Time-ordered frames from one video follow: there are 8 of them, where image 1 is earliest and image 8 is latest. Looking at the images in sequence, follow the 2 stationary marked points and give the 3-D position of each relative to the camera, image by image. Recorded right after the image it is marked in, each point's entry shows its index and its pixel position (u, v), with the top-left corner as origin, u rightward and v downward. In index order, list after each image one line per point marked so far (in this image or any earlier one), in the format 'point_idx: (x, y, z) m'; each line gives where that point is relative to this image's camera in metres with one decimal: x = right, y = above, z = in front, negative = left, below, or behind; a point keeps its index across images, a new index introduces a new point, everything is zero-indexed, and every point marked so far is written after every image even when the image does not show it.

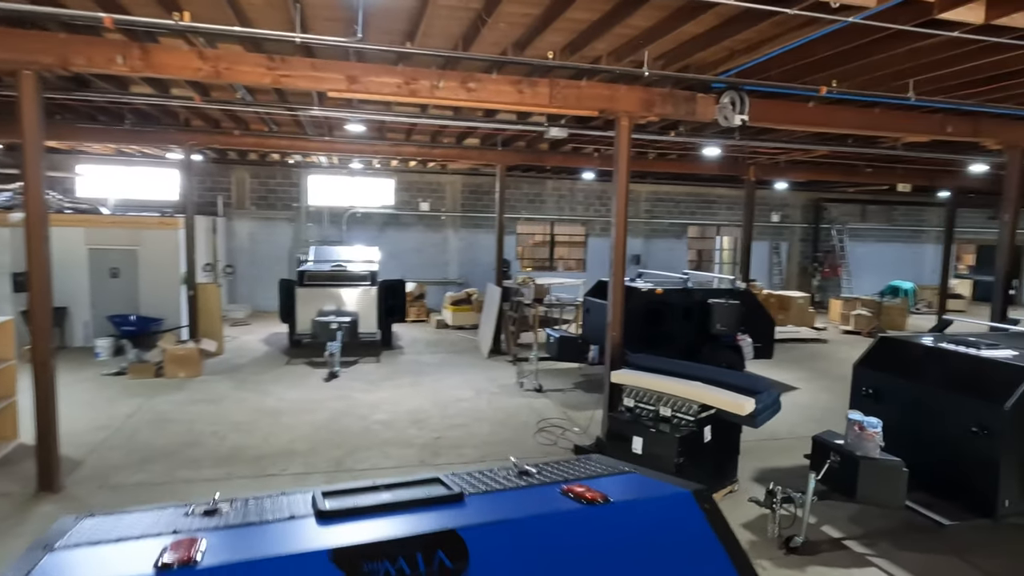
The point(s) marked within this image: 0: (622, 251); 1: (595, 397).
0: (+0.8, +0.3, +4.5) m
1: (+0.8, -1.1, +6.0) m
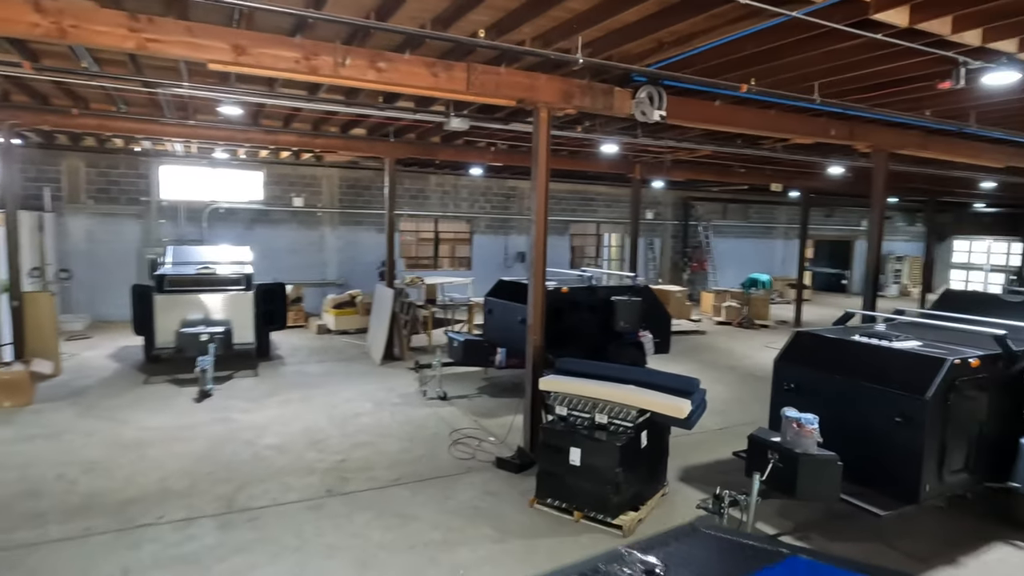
0: (+0.2, +0.3, +4.2) m
1: (-0.1, -1.1, +5.8) m
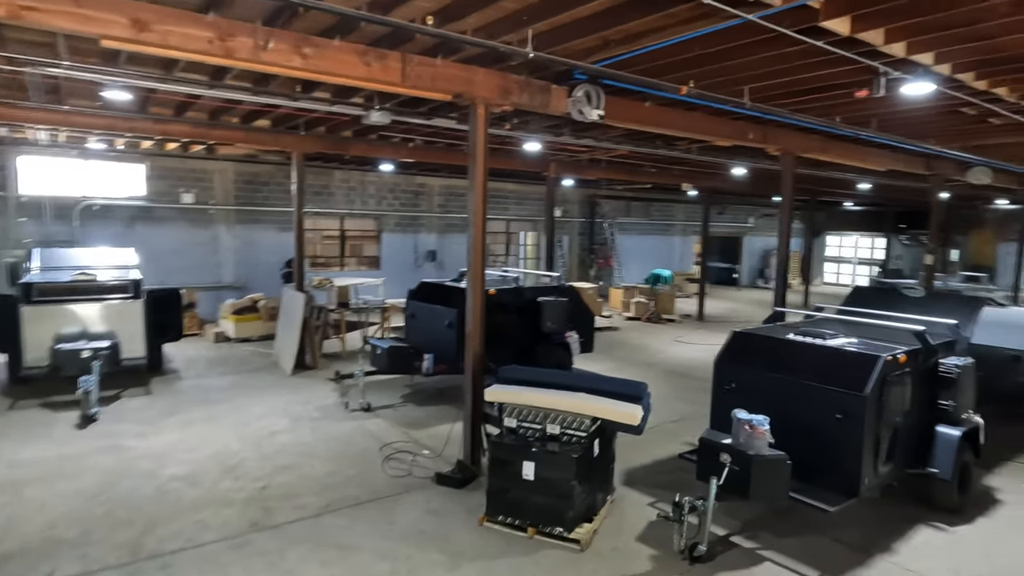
0: (-0.2, +0.2, +4.0) m
1: (-0.7, -1.1, +5.5) m
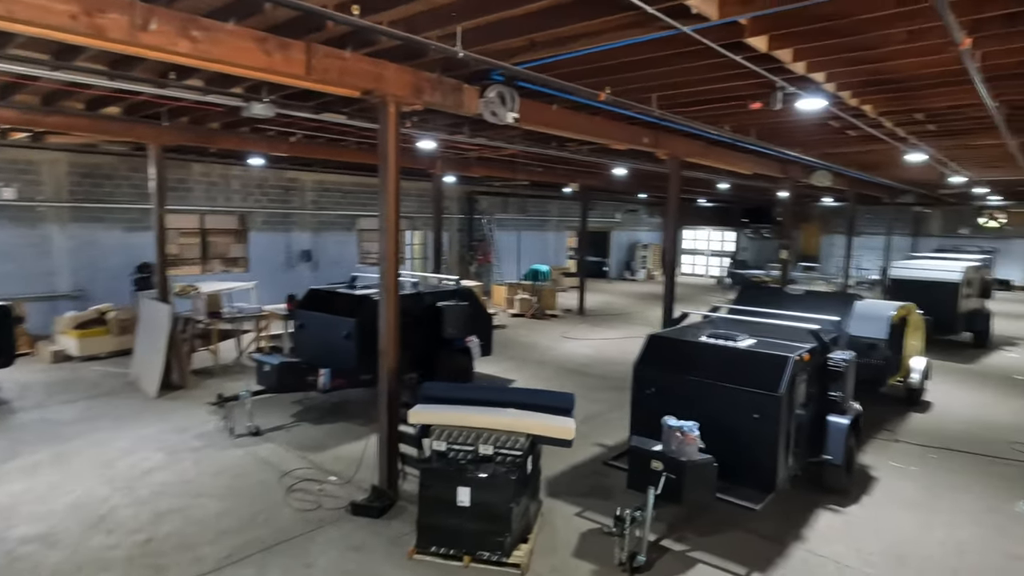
0: (-0.7, +0.2, +3.7) m
1: (-1.5, -1.2, +5.1) m
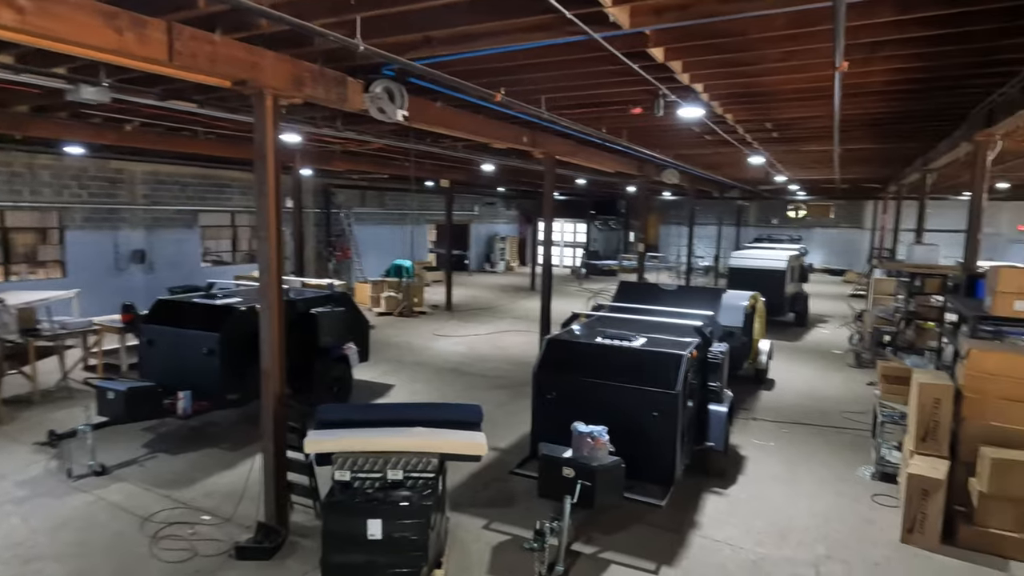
0: (-1.3, +0.1, +3.4) m
1: (-2.3, -1.3, +4.5) m
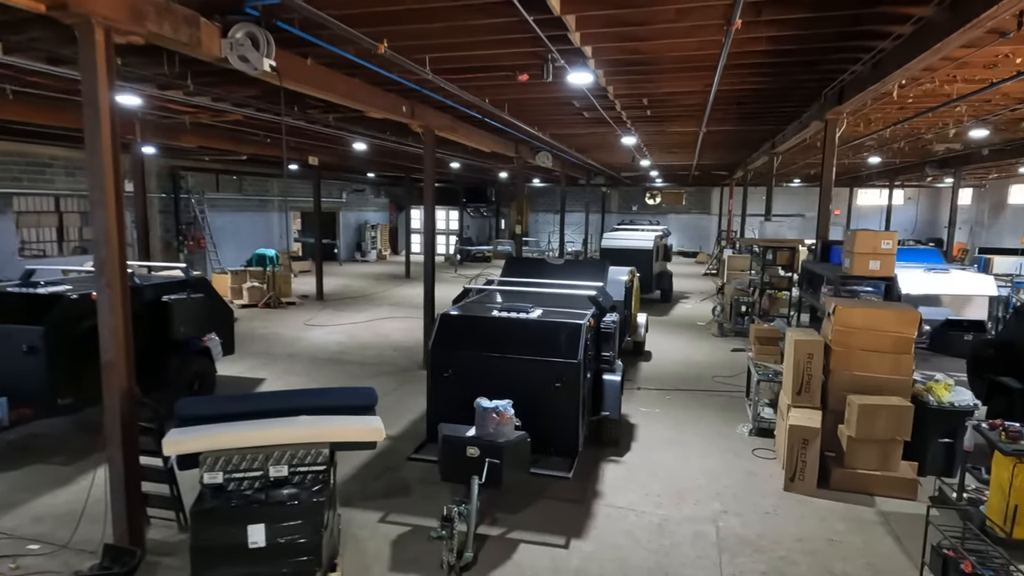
0: (-1.8, +0.2, +2.8) m
1: (-3.0, -1.2, +3.8) m
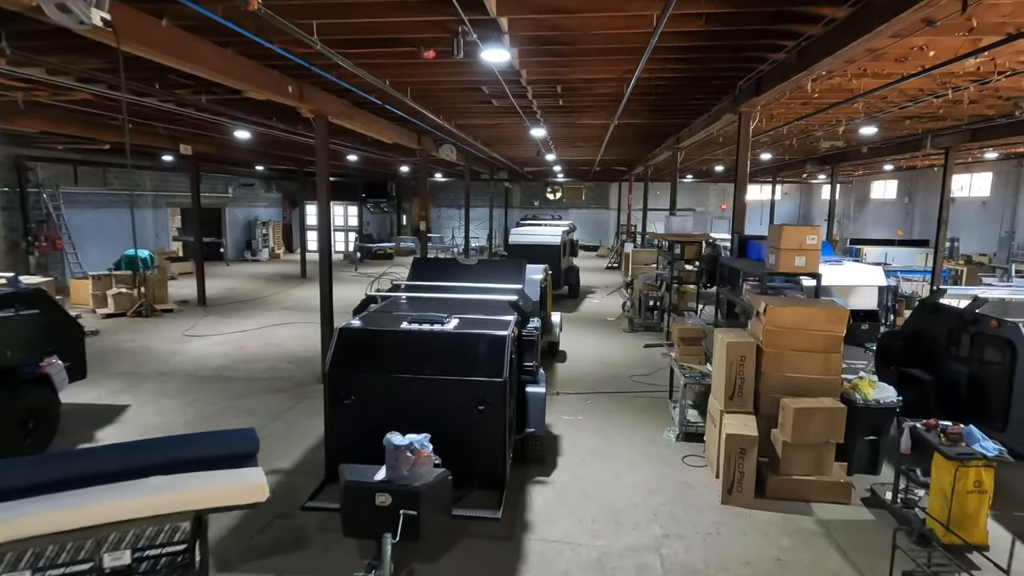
0: (-2.1, +0.1, +2.0) m
1: (-3.4, -1.3, +2.8) m
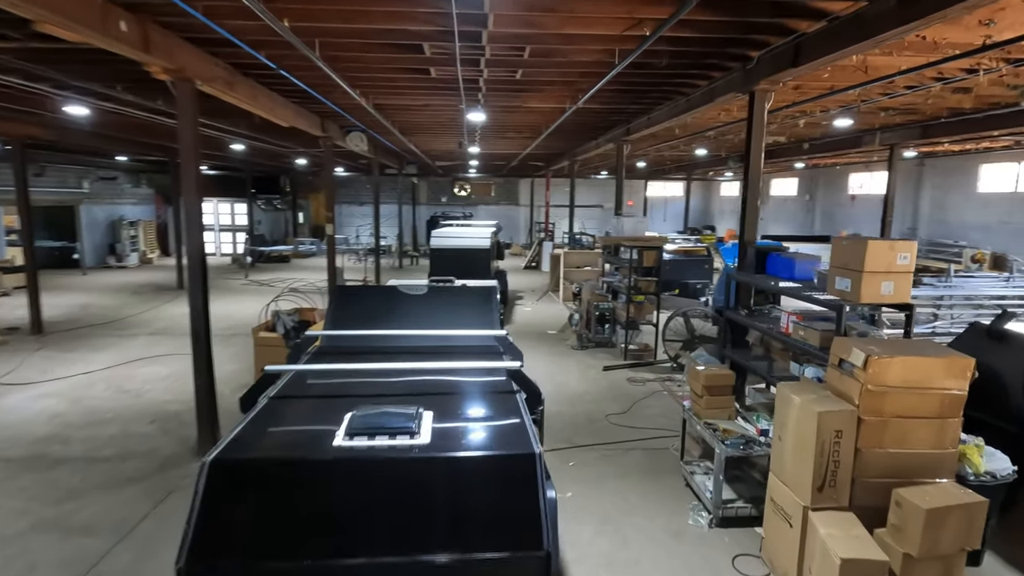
0: (-1.8, -0.2, +0.3) m
1: (-3.2, -1.6, +0.9) m
